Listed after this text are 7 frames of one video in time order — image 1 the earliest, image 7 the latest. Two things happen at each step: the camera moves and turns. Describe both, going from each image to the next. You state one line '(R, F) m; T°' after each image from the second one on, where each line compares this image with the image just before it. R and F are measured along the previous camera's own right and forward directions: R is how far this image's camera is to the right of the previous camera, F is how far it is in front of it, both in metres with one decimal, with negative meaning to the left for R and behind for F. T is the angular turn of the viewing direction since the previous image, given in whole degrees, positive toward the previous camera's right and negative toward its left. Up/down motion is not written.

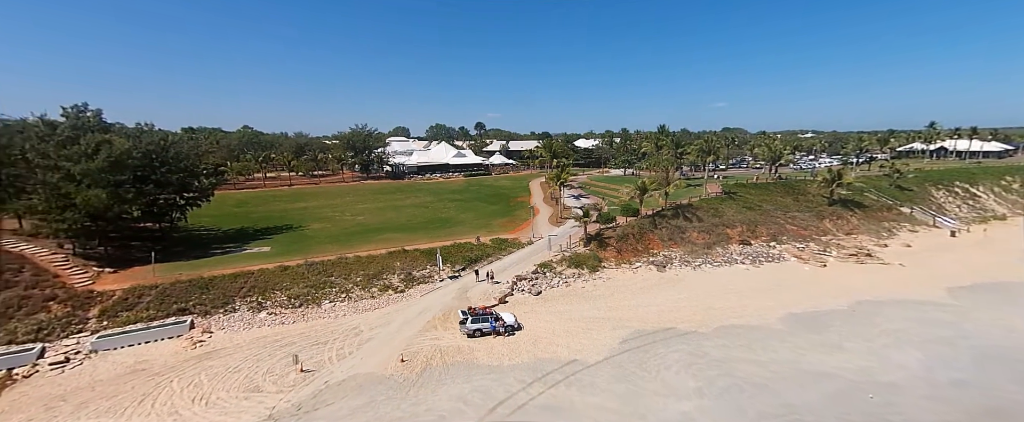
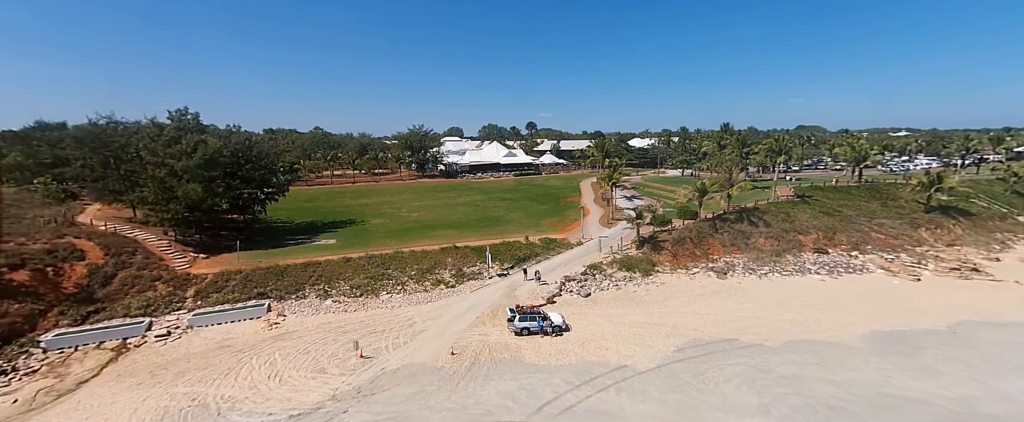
(+2.9, -1.8) m; -8°
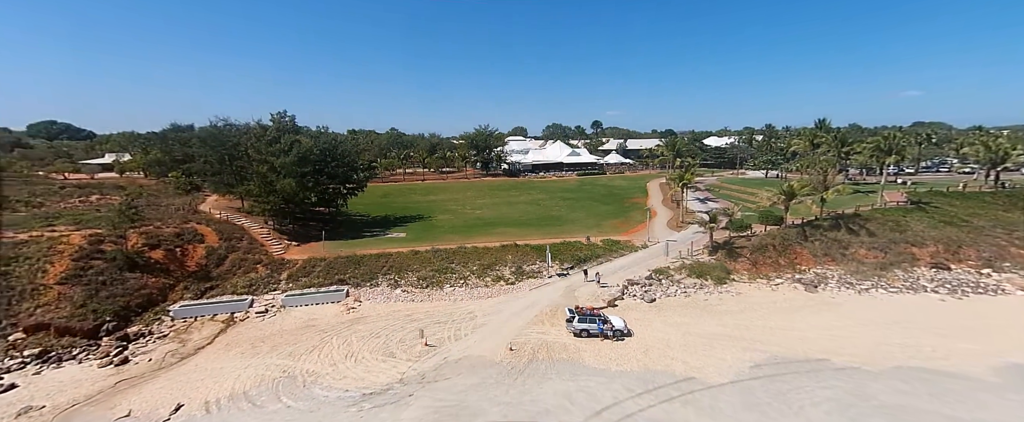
(+4.0, -1.1) m; -10°
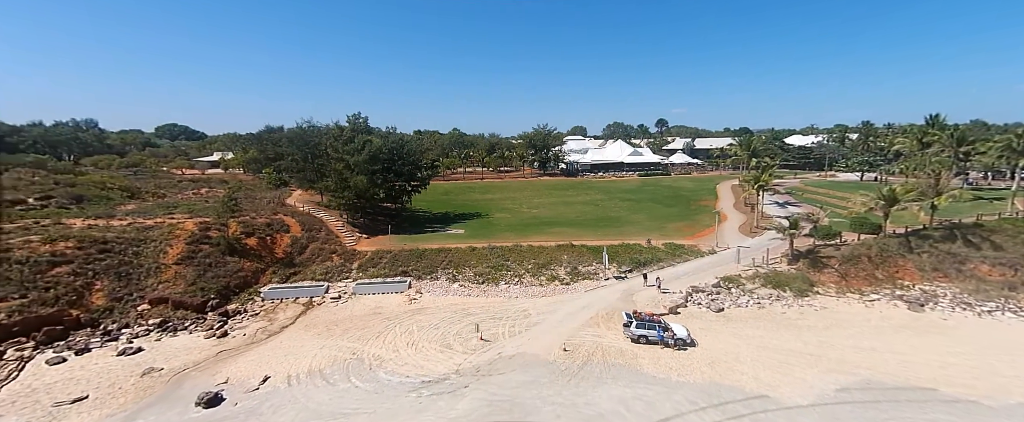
(+3.9, -0.7) m; -9°
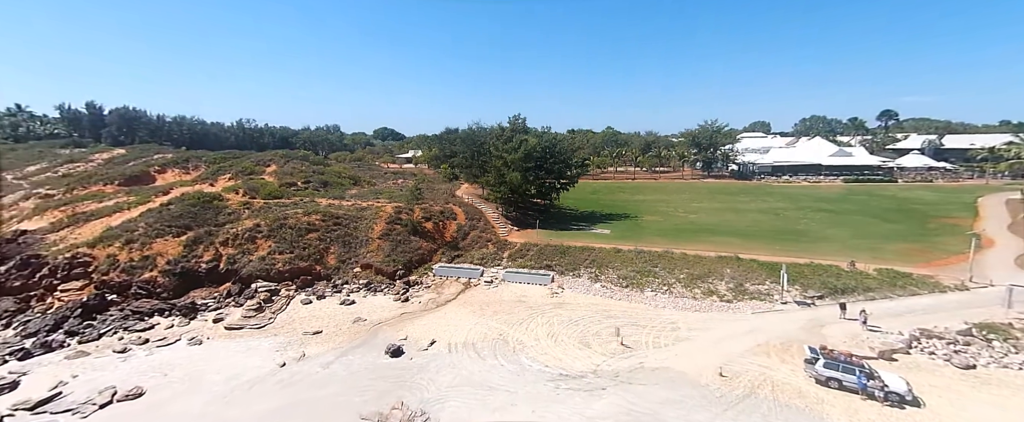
(+9.8, +0.7) m; -23°
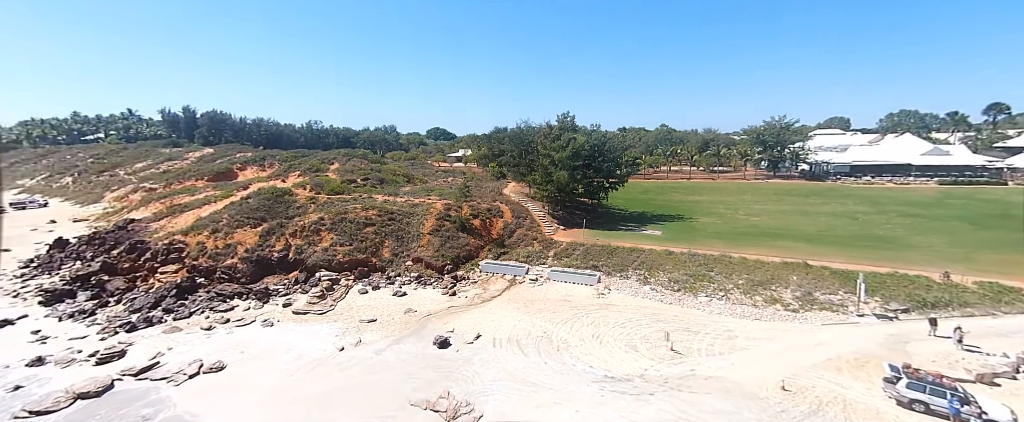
(+2.7, -1.4) m; -7°
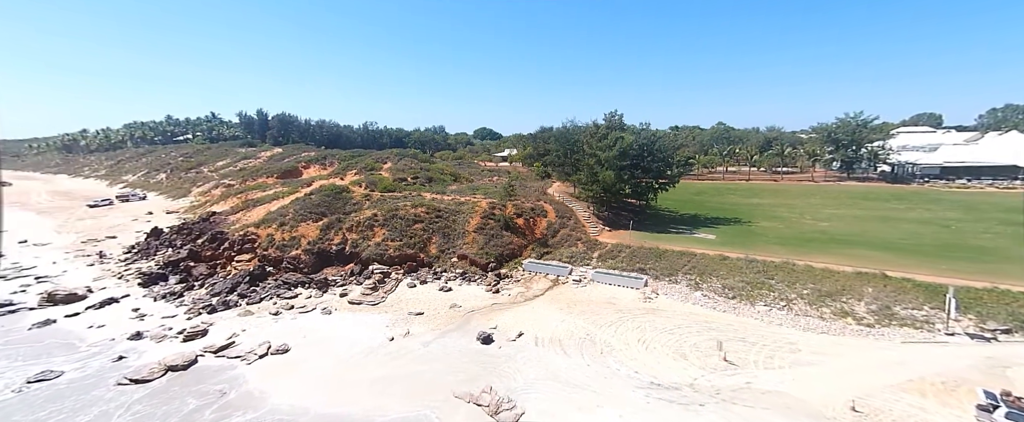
(+2.5, -0.7) m; -7°
